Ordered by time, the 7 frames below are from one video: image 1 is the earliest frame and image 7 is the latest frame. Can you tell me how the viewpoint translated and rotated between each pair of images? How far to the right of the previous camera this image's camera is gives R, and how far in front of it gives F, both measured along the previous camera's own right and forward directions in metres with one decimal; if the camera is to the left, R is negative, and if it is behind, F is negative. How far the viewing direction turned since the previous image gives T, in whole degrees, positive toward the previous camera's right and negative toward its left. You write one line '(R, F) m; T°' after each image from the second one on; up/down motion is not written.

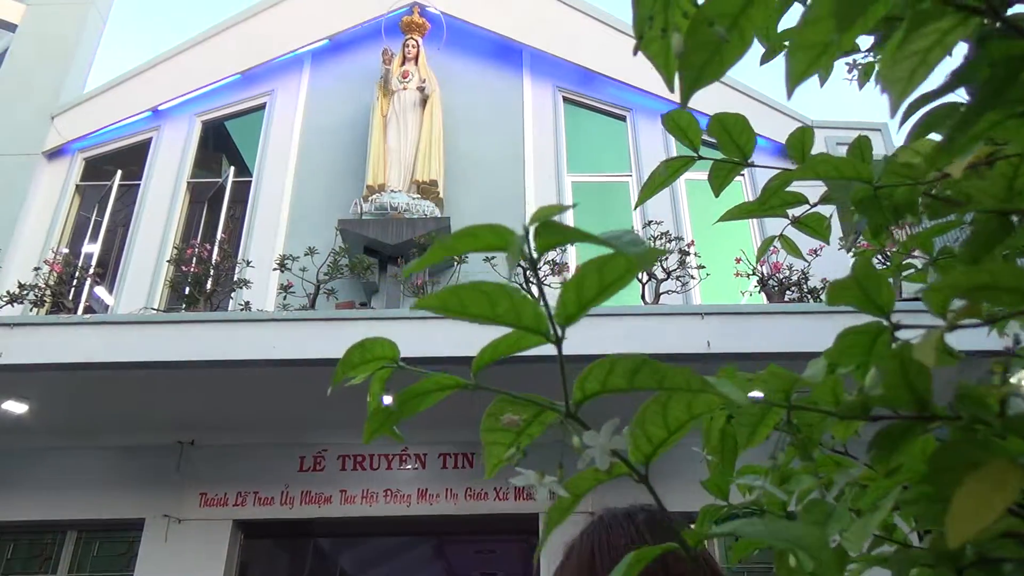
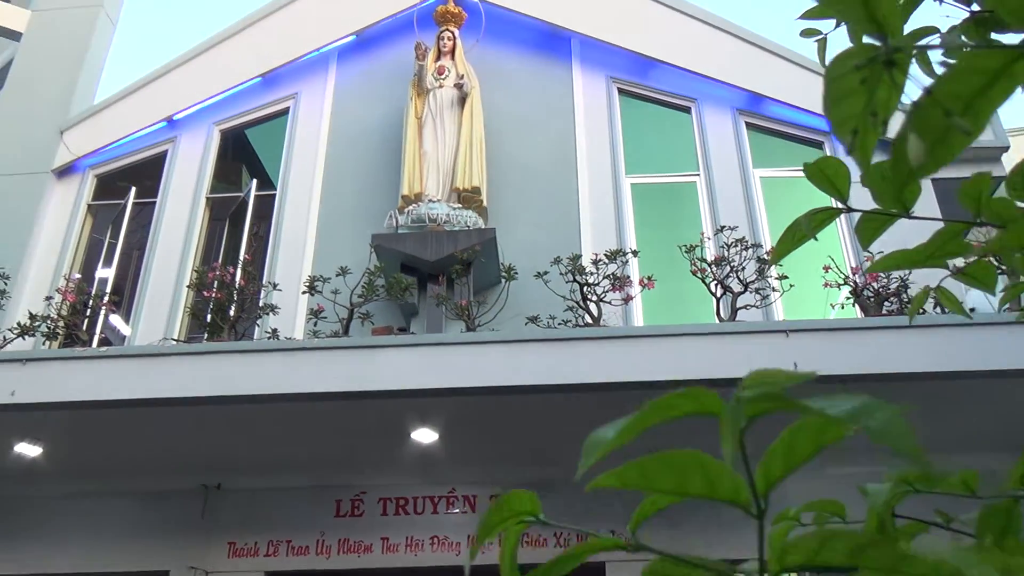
(0.0, +0.9) m; -3°
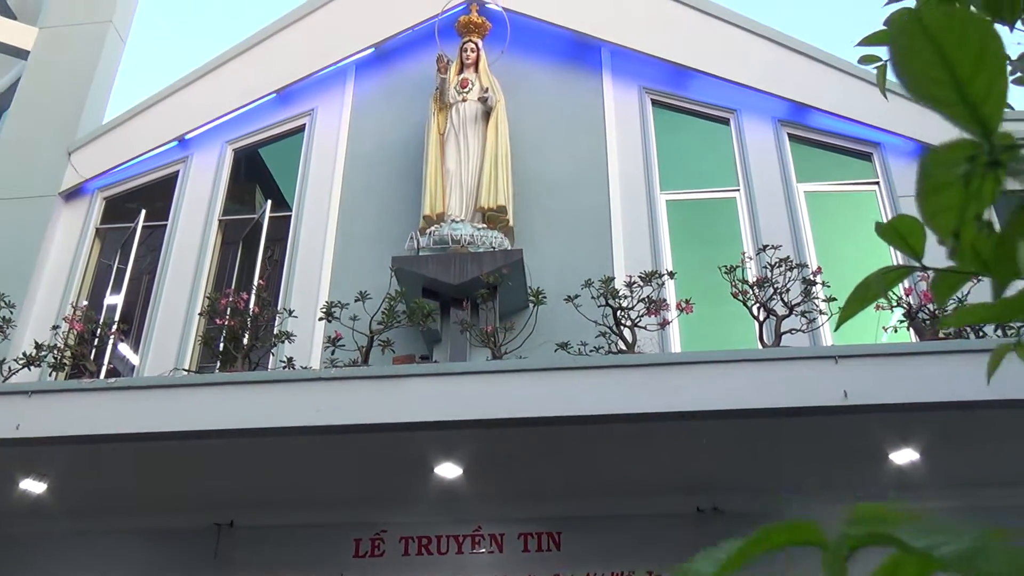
(0.0, +0.4) m; -2°
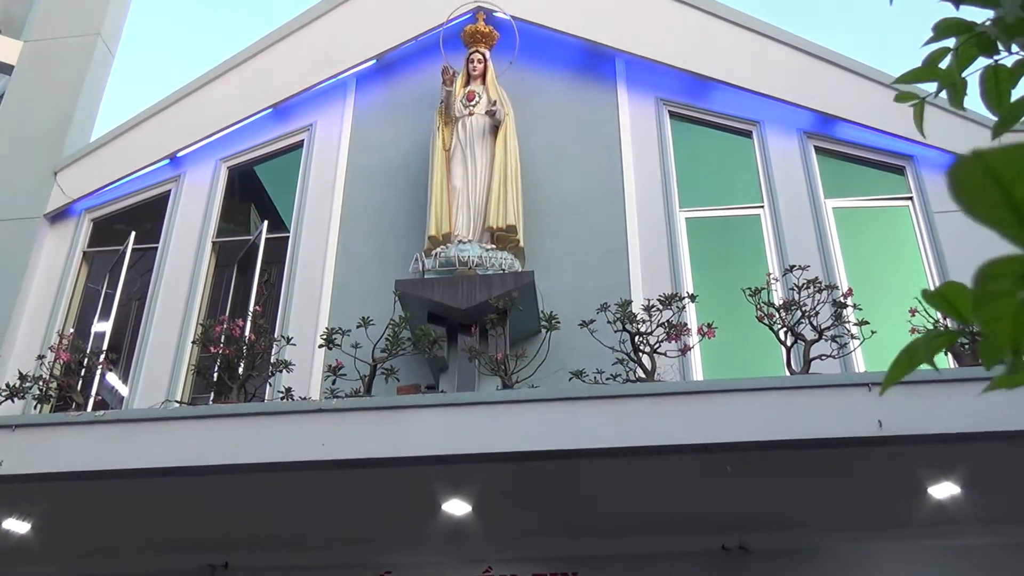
(0.0, +0.4) m; -1°
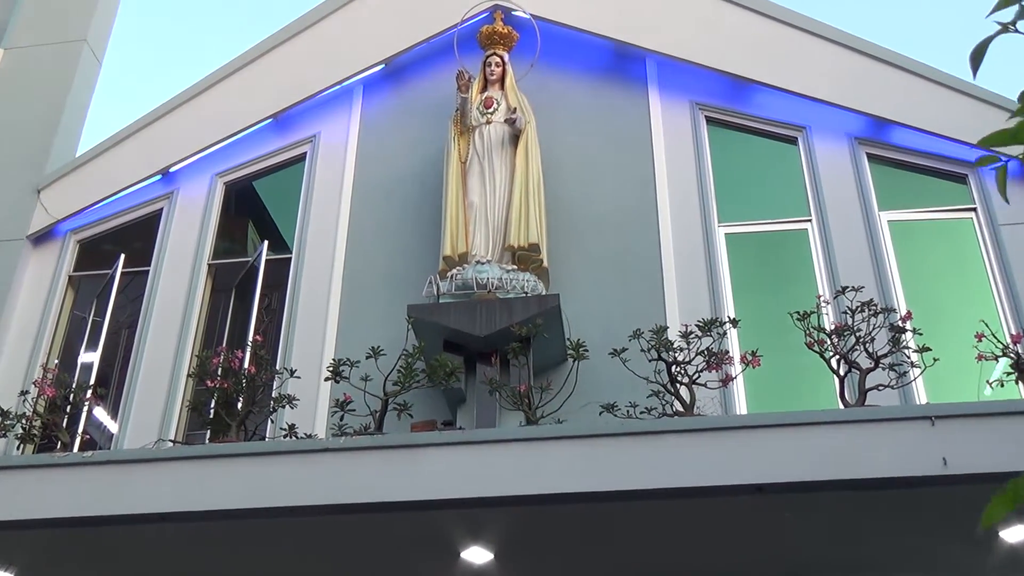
(0.0, +0.6) m; -1°
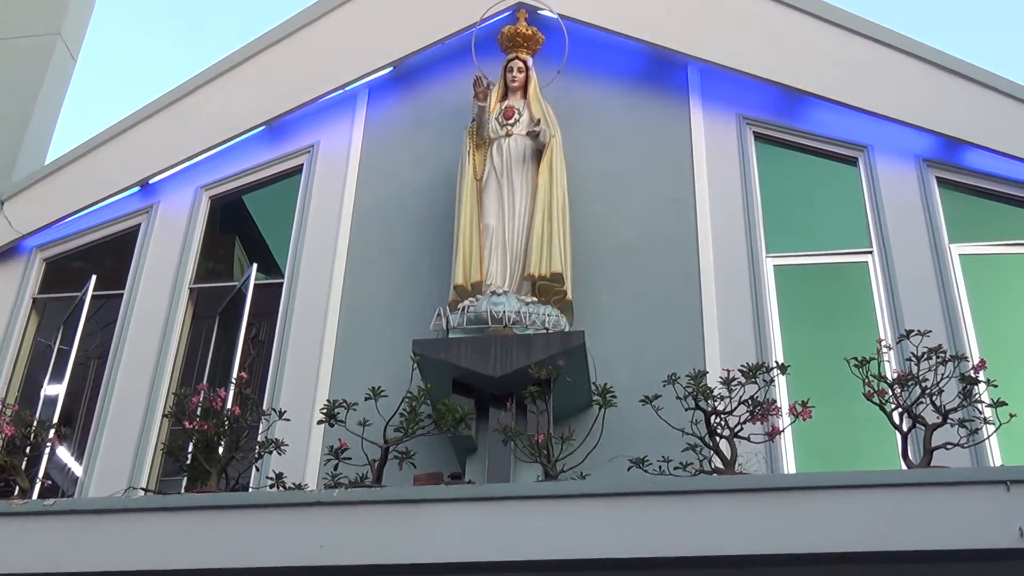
(0.0, +0.7) m; -1°
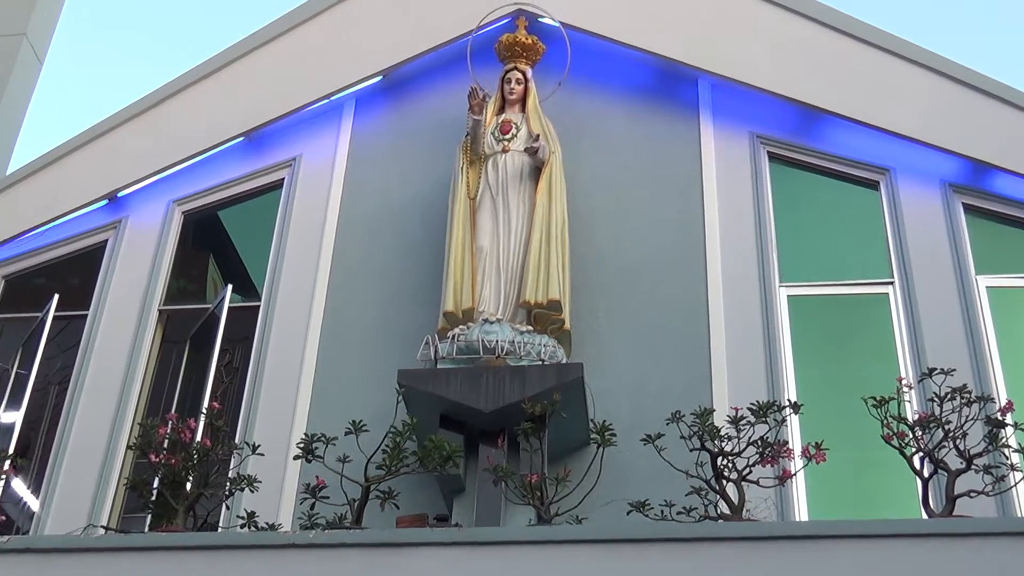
(0.0, +0.4) m; 0°
